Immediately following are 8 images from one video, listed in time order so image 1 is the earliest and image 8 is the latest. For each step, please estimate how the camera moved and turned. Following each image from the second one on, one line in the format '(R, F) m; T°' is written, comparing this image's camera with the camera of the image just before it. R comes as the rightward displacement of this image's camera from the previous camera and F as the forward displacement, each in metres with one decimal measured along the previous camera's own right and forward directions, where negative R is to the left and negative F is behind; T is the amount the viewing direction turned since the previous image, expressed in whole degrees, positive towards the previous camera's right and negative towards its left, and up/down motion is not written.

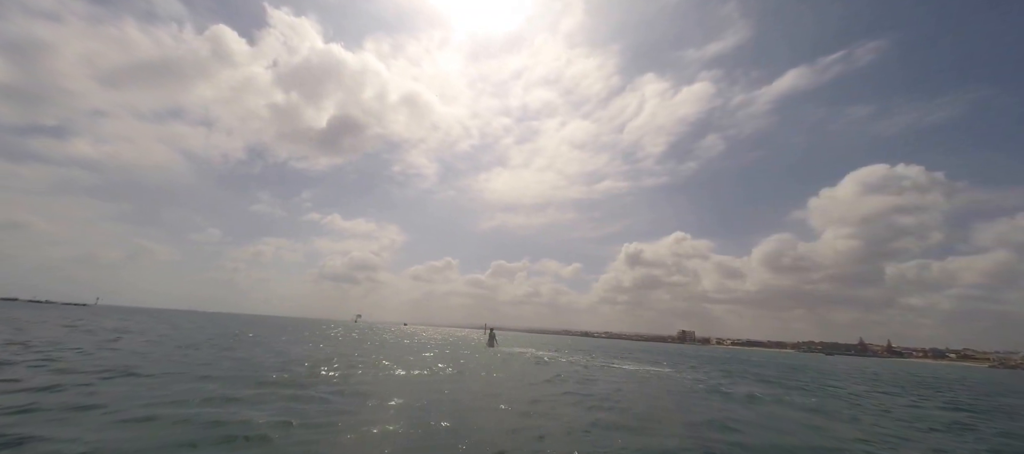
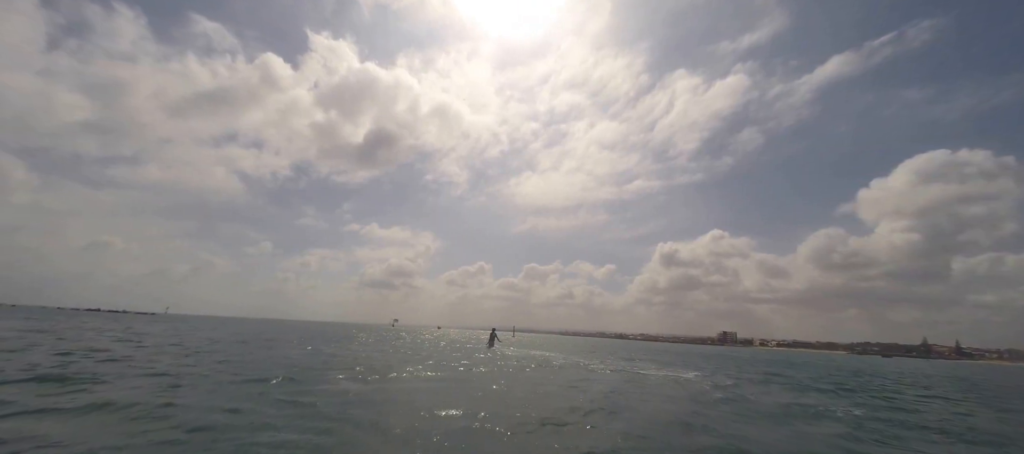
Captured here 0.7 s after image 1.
(+5.2, -4.2) m; -5°
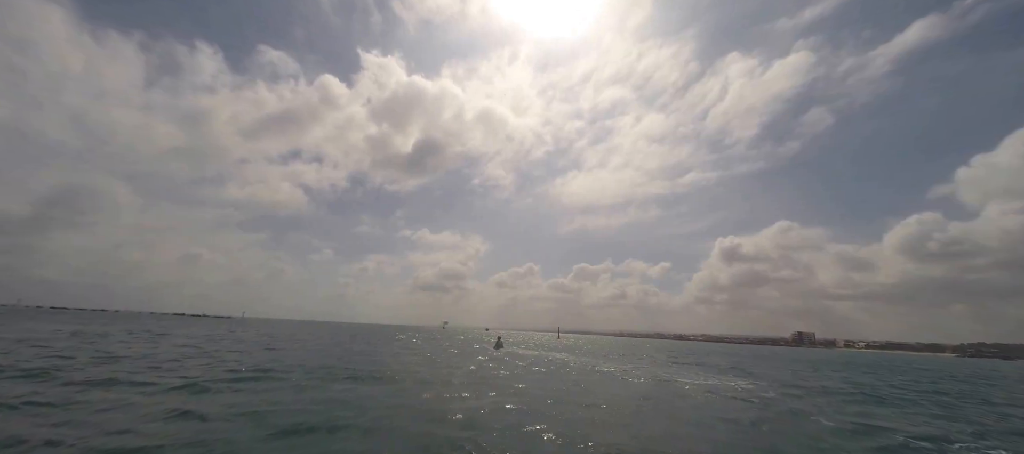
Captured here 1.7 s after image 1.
(+4.4, +1.9) m; -8°
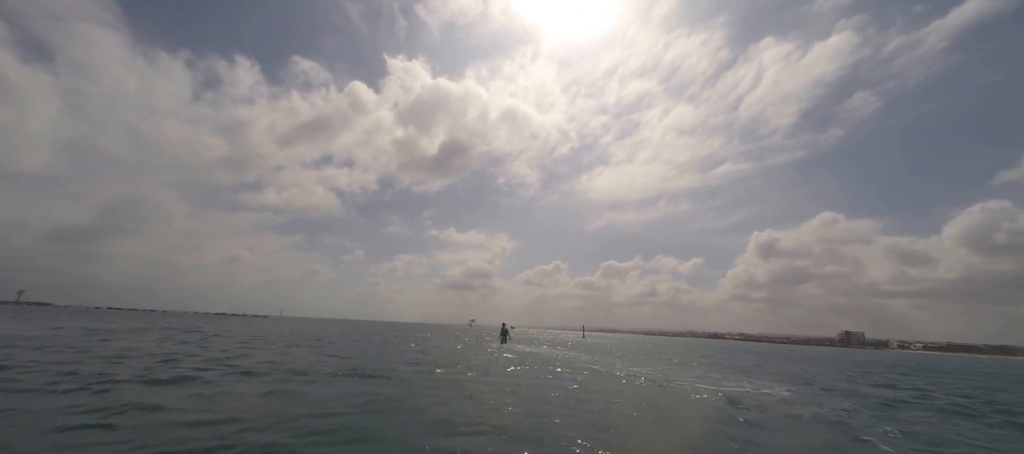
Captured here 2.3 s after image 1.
(+1.5, +1.3) m; -4°
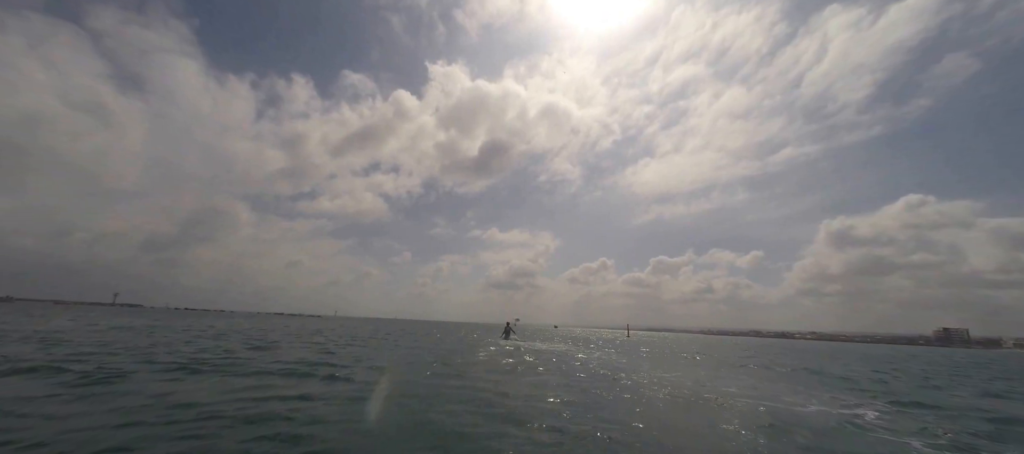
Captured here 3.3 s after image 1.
(+3.7, +5.4) m; -7°
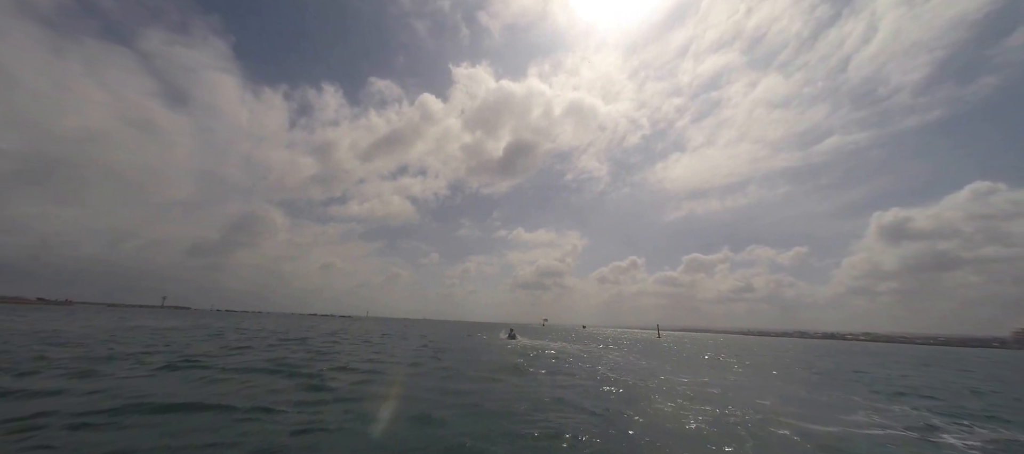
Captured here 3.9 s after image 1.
(+2.7, +4.9) m; -4°
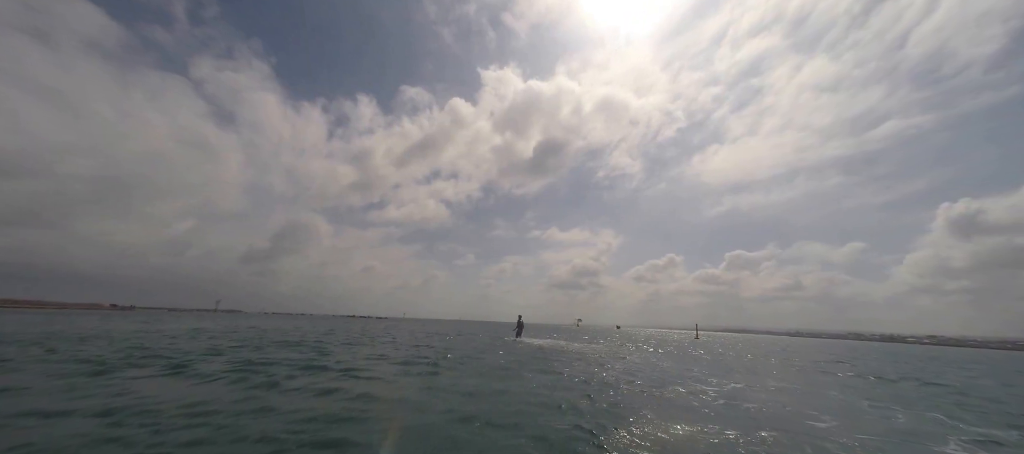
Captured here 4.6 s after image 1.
(+3.3, -1.0) m; -5°
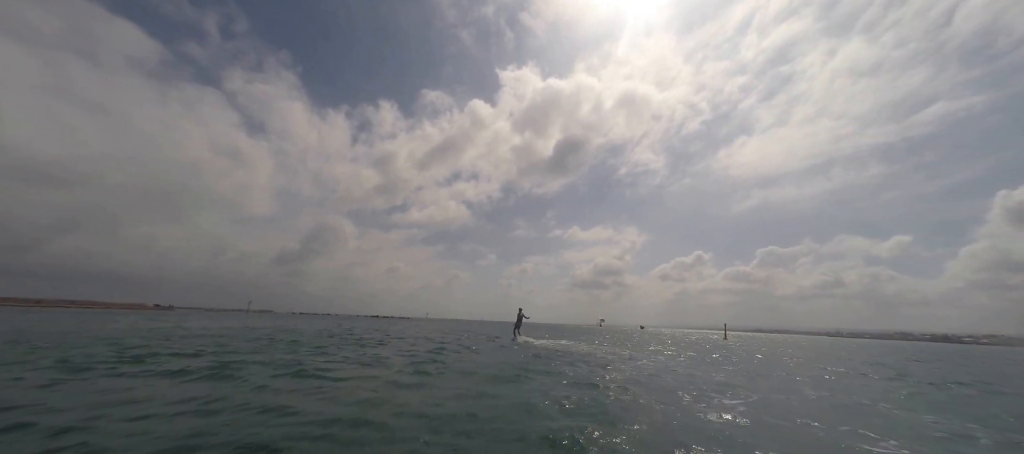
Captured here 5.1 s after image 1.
(+2.0, +2.1) m; -3°
